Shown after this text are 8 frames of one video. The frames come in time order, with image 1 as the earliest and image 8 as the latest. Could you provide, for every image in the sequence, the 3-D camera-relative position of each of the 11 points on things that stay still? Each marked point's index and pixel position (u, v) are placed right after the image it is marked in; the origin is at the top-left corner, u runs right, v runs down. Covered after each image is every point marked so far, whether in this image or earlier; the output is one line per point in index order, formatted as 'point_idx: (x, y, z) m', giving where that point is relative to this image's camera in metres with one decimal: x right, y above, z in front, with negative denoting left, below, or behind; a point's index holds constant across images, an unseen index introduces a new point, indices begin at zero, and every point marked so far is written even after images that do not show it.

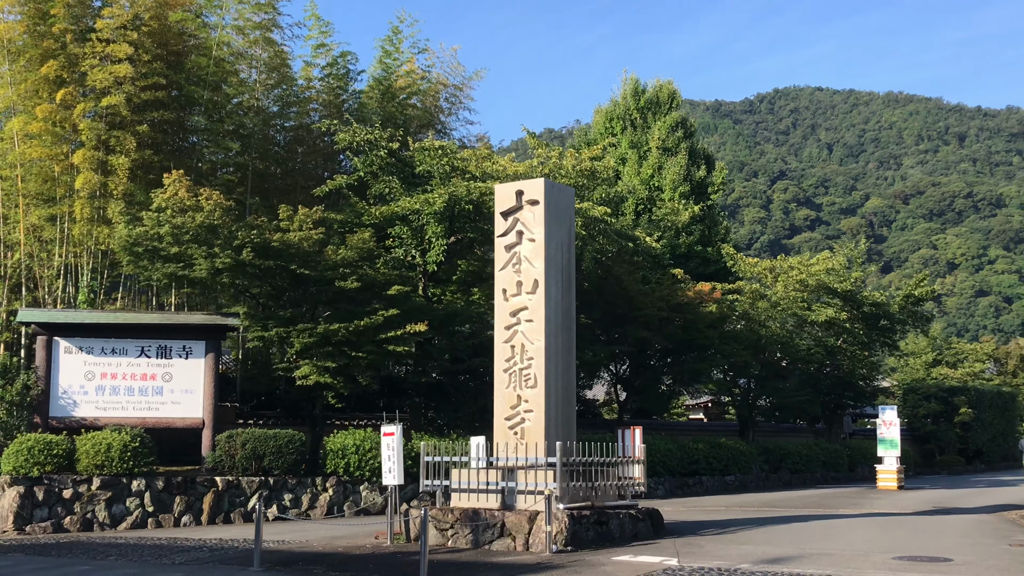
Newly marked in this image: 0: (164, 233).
0: (-5.4, +0.9, +19.0) m
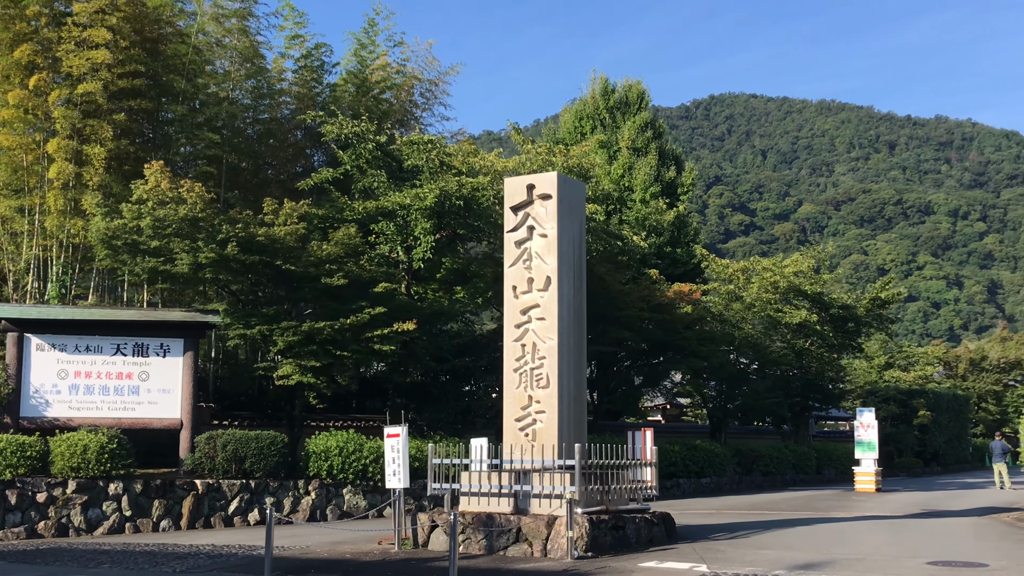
0: (-5.5, +1.0, +18.2) m
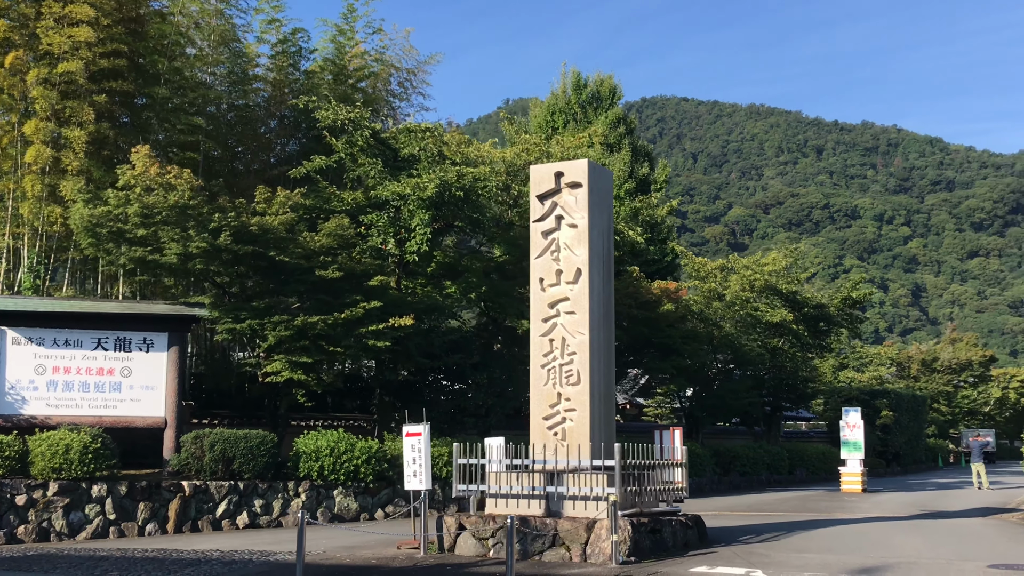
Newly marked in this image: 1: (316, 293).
0: (-5.4, +1.1, +17.3) m
1: (-3.1, -0.1, +19.1) m
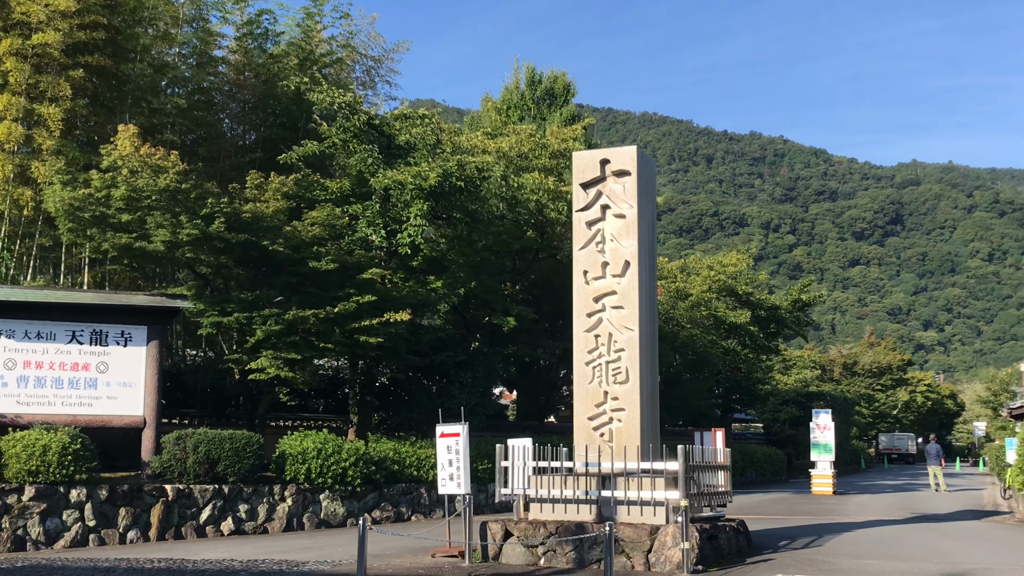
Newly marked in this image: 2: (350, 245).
0: (-5.2, +1.2, +16.1) m
1: (-3.1, 0.0, +18.1) m
2: (-2.5, +0.7, +18.7) m
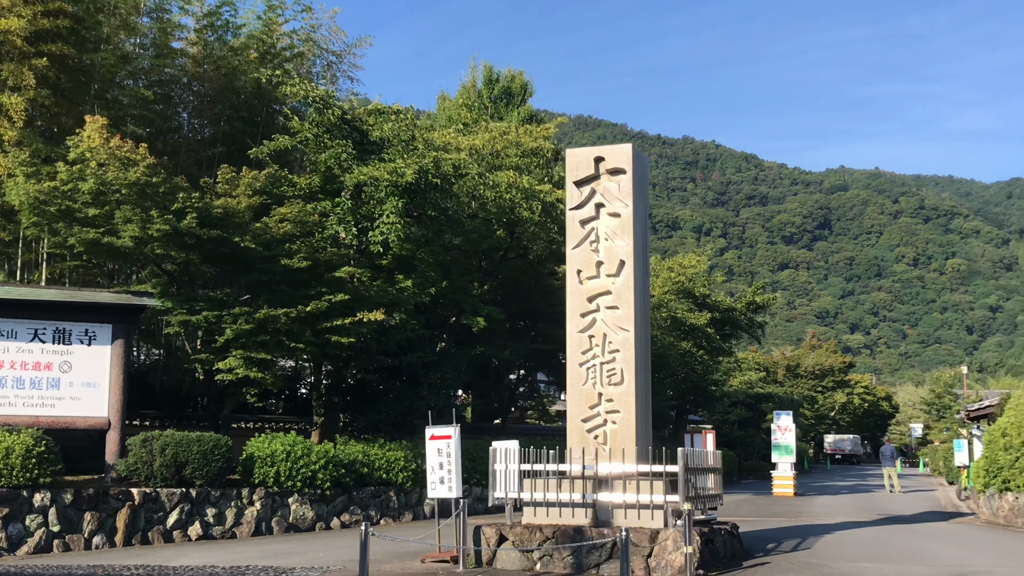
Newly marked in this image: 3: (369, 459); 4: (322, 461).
0: (-5.4, +1.3, +15.5) m
1: (-3.4, +0.1, +17.6) m
2: (-2.9, +0.7, +18.3) m
3: (-2.3, -2.7, +19.2) m
4: (-2.9, -2.6, +18.2) m
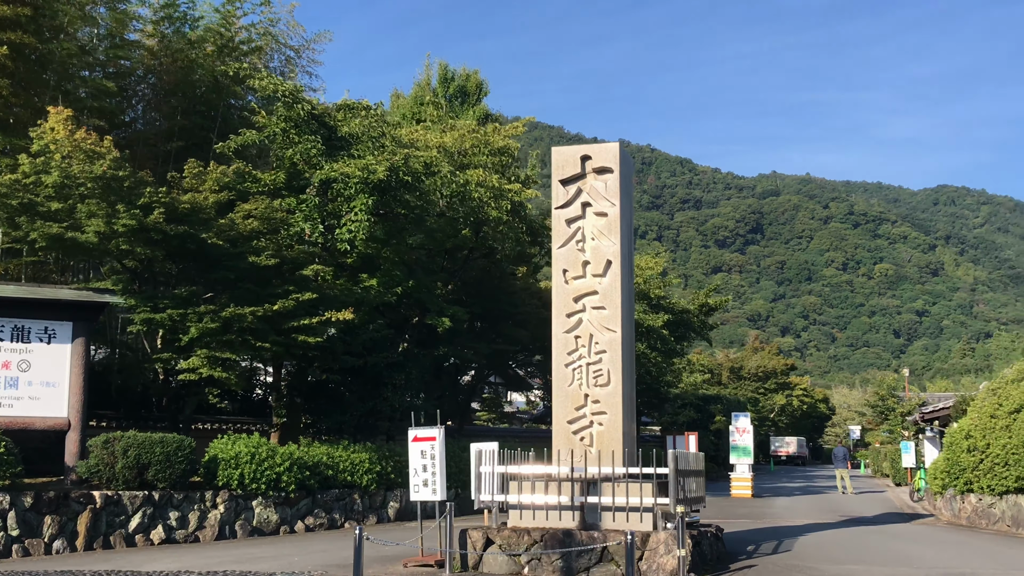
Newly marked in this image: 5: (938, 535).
0: (-5.7, +1.3, +15.0) m
1: (-3.8, +0.1, +17.2) m
2: (-3.3, +0.7, +17.9) m
3: (-2.8, -2.7, +18.9) m
4: (-3.3, -2.6, +17.9) m
5: (+5.7, -3.3, +16.2) m
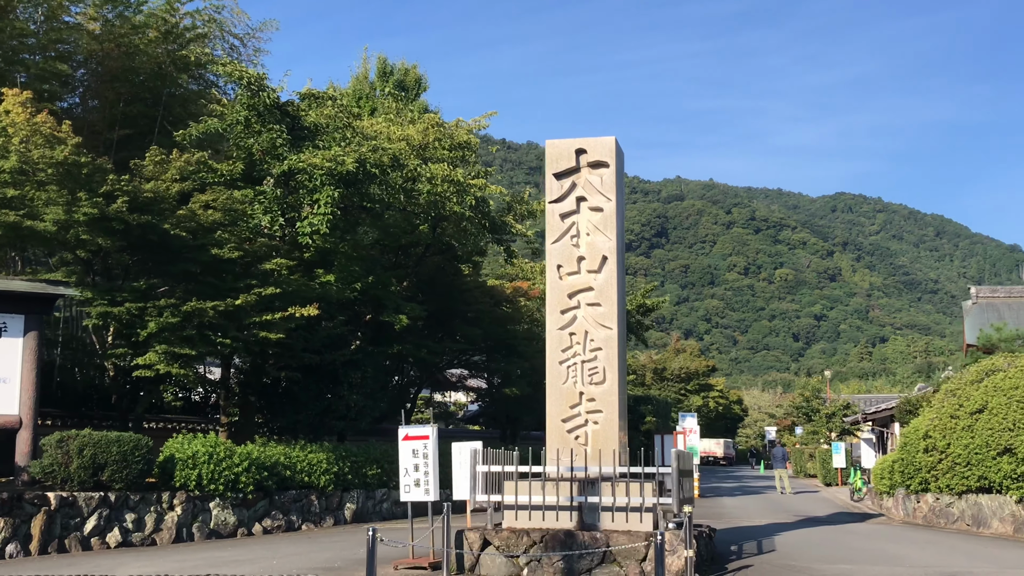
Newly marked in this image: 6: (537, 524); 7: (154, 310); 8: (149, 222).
0: (-5.9, +1.4, +14.2) m
1: (-4.2, +0.2, +16.6) m
2: (-3.8, +0.8, +17.3) m
3: (-3.4, -2.6, +18.4) m
4: (-3.8, -2.5, +17.3) m
5: (+5.3, -3.3, +16.3) m
6: (+0.2, -2.3, +11.8) m
7: (-4.6, -0.3, +15.8) m
8: (-4.6, +0.8, +15.5) m
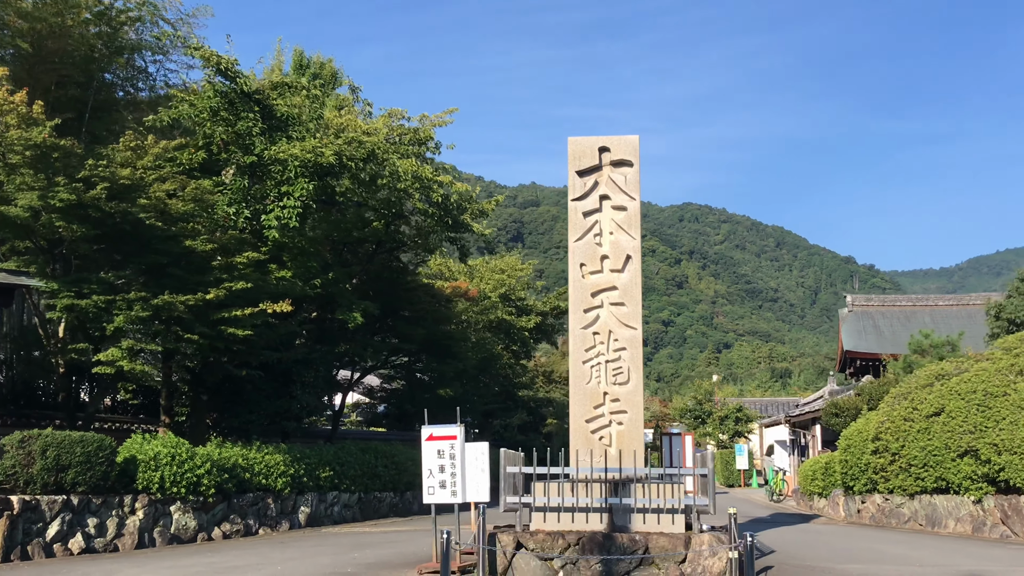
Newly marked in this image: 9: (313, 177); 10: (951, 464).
0: (-5.8, +1.6, +13.3) m
1: (-4.5, +0.3, +15.9) m
2: (-4.1, +0.9, +16.6) m
3: (-3.9, -2.5, +17.7) m
4: (-4.2, -2.4, +16.6) m
5: (+4.9, -3.4, +16.7) m
6: (+0.5, -2.3, +11.6) m
7: (-4.8, -0.2, +15.0) m
8: (-4.7, +0.9, +14.7) m
9: (-2.8, +1.5, +16.9) m
10: (+6.2, -2.5, +17.1) m
